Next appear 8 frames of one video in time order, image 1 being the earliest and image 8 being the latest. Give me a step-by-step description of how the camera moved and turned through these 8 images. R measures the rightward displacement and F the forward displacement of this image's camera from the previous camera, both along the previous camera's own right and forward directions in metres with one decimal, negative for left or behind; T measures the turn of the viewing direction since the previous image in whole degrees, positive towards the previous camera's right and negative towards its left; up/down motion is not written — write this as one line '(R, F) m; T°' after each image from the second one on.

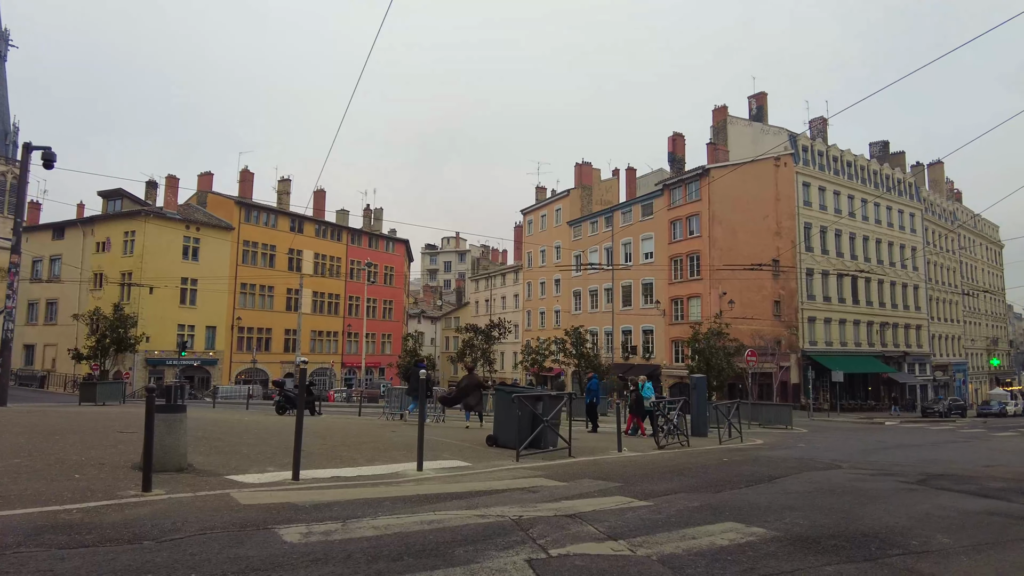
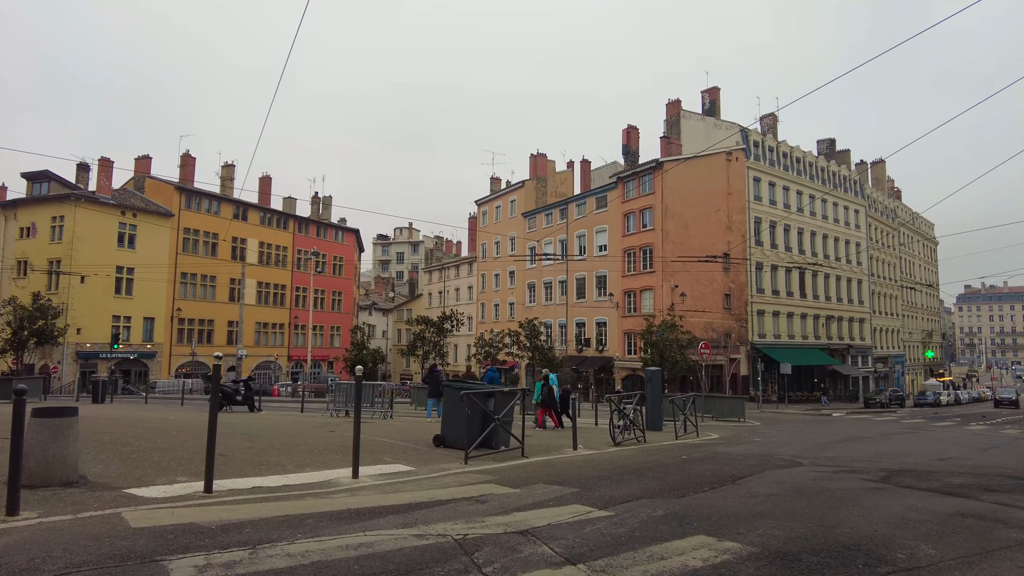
(+0.1, +0.8) m; +4°
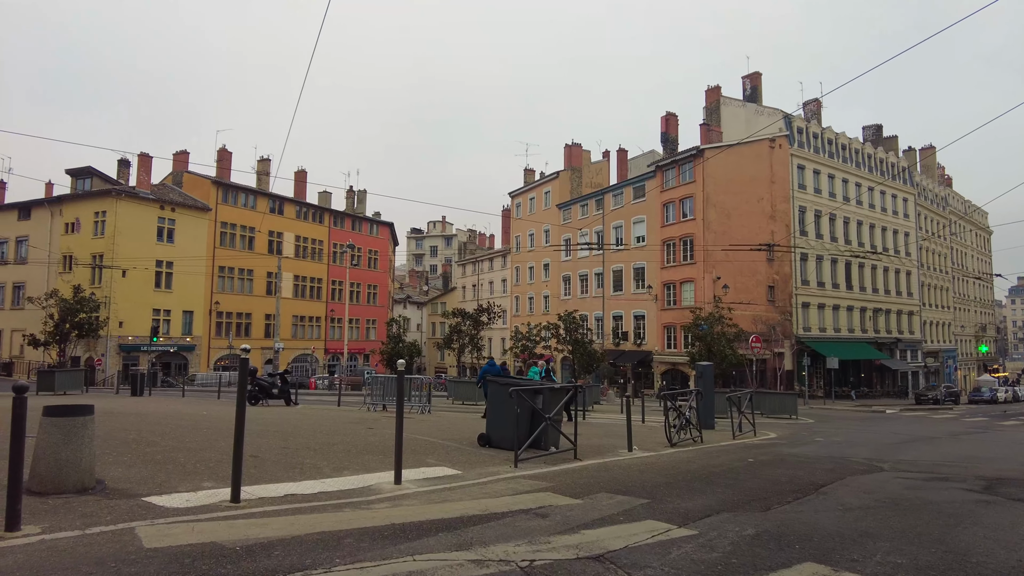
(-0.3, +0.8) m; -3°
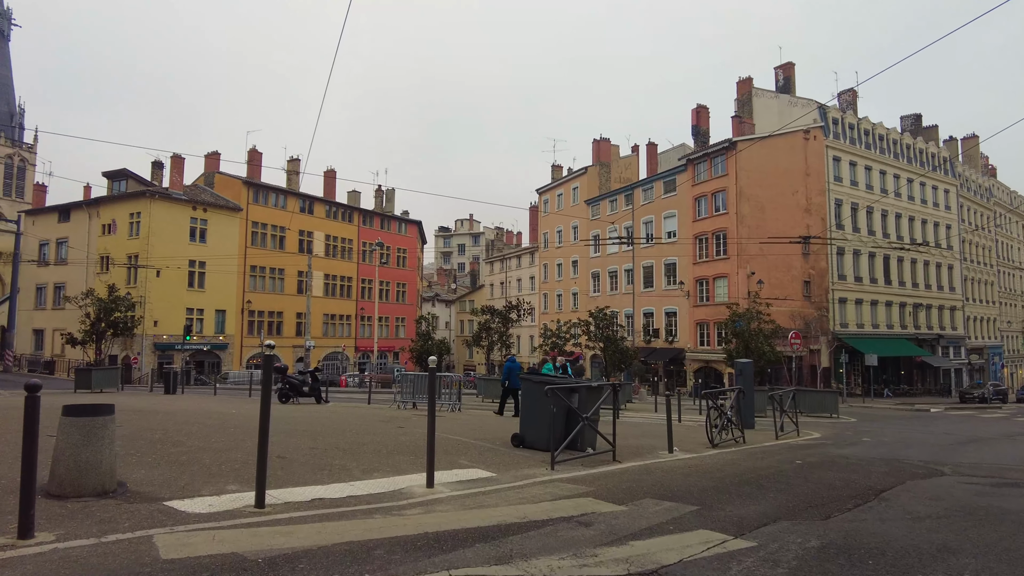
(-0.1, +0.4) m; -2°
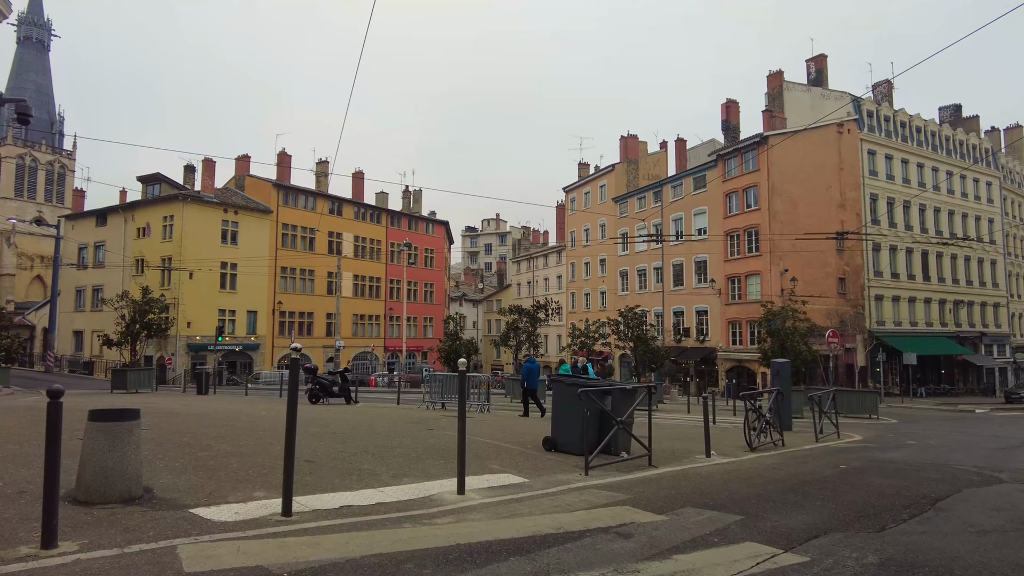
(-0.1, +0.2) m; -2°
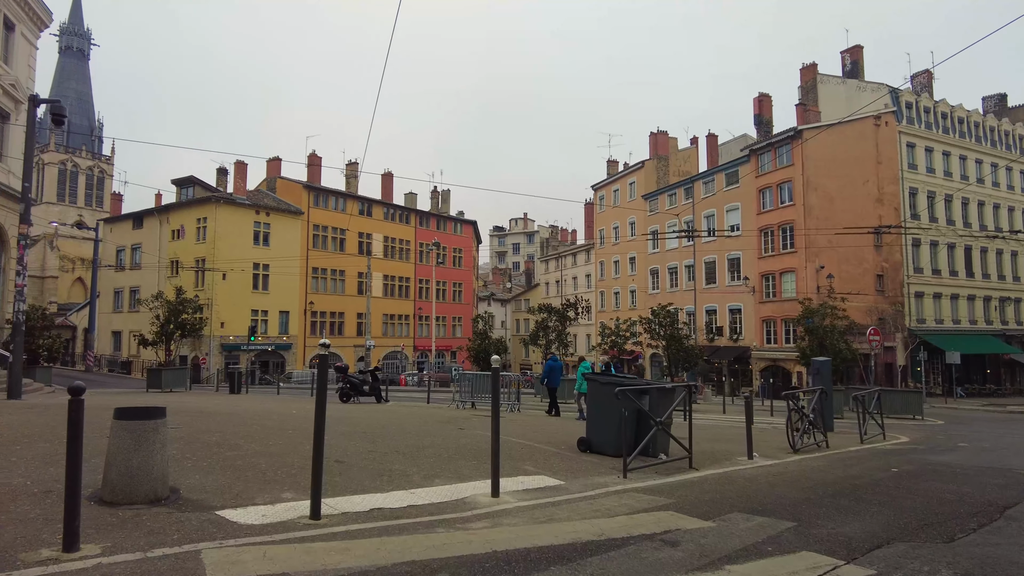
(-0.1, +0.3) m; -2°
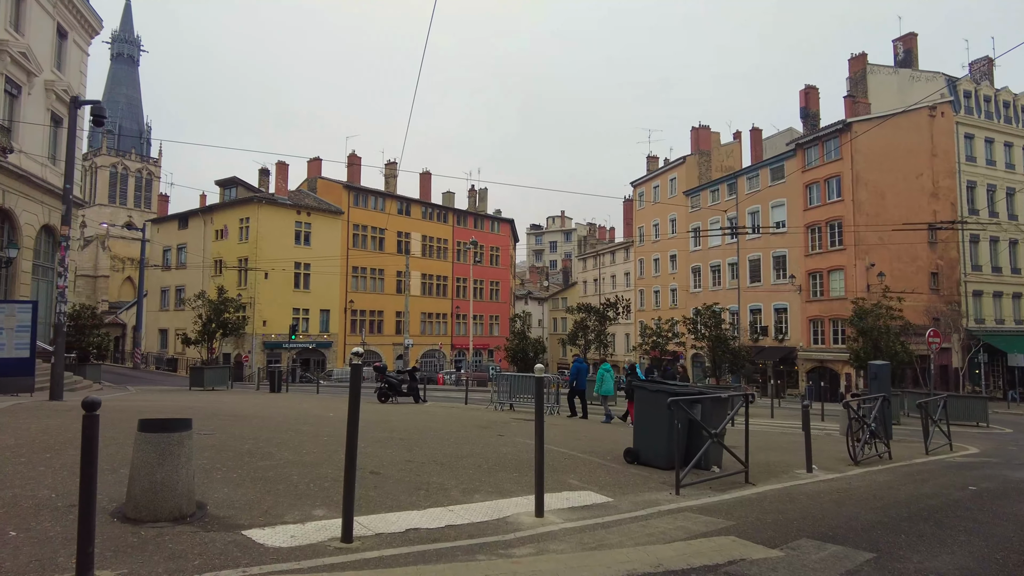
(-0.1, +0.4) m; -3°
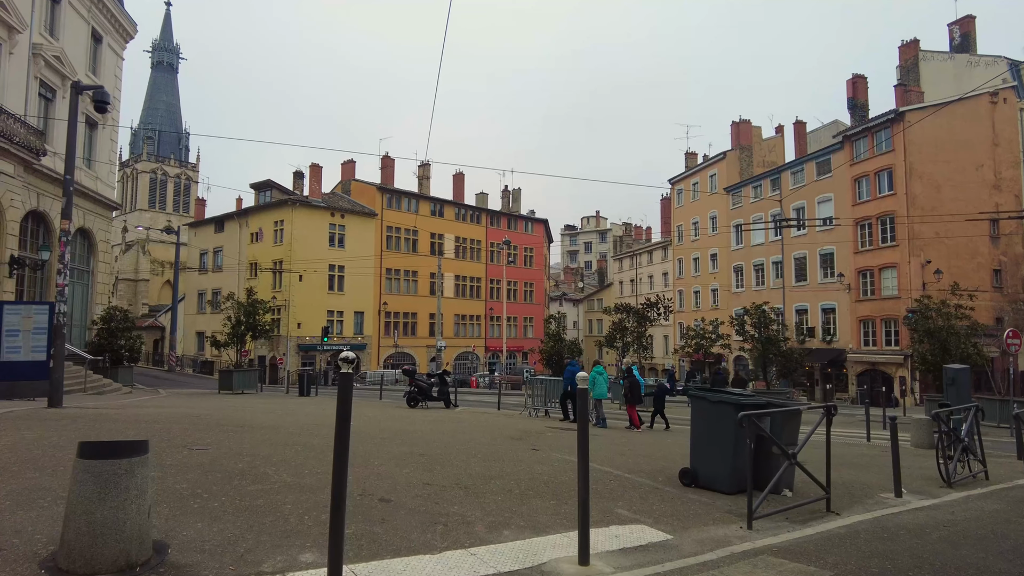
(0.0, +1.1) m; -3°
